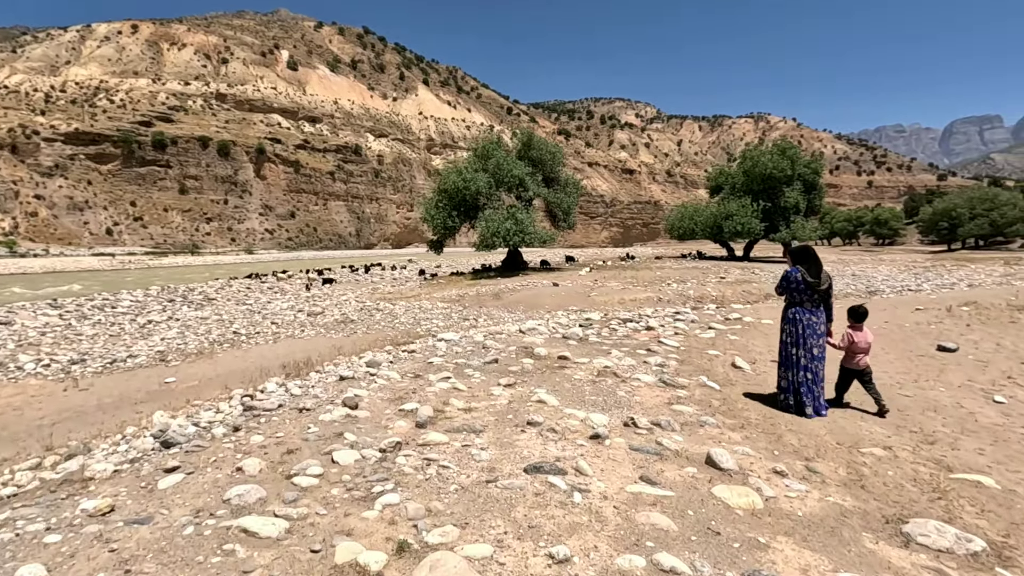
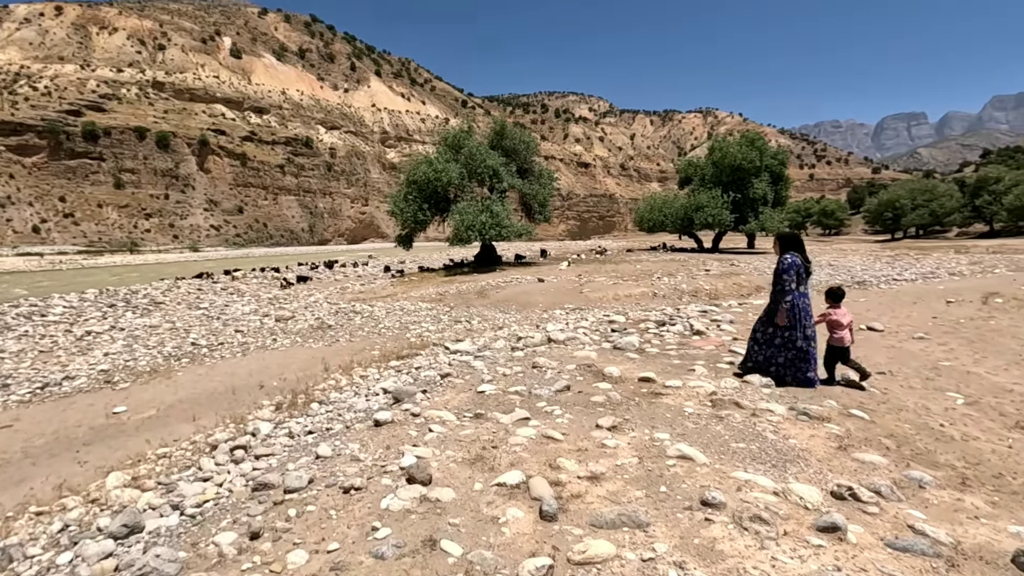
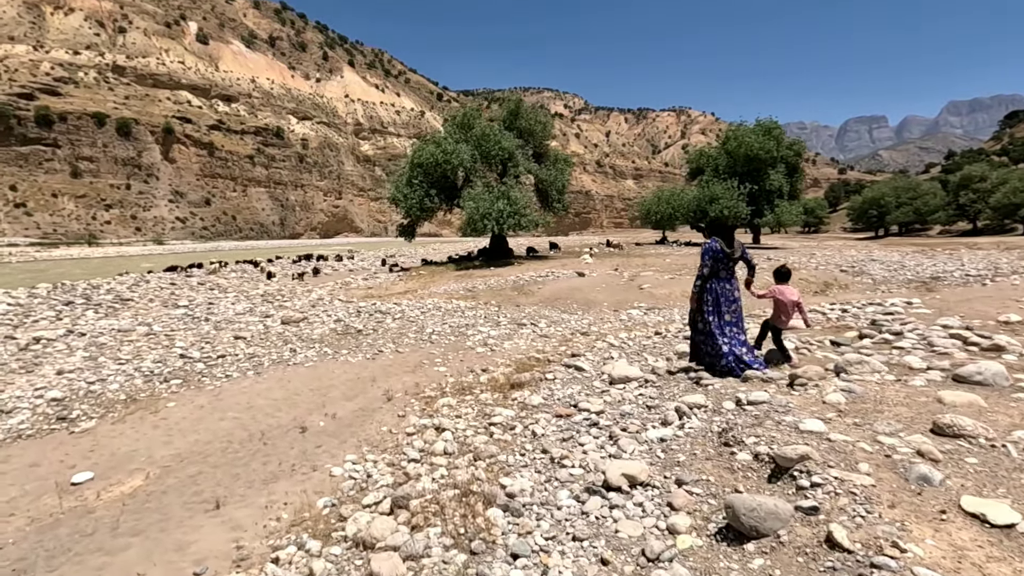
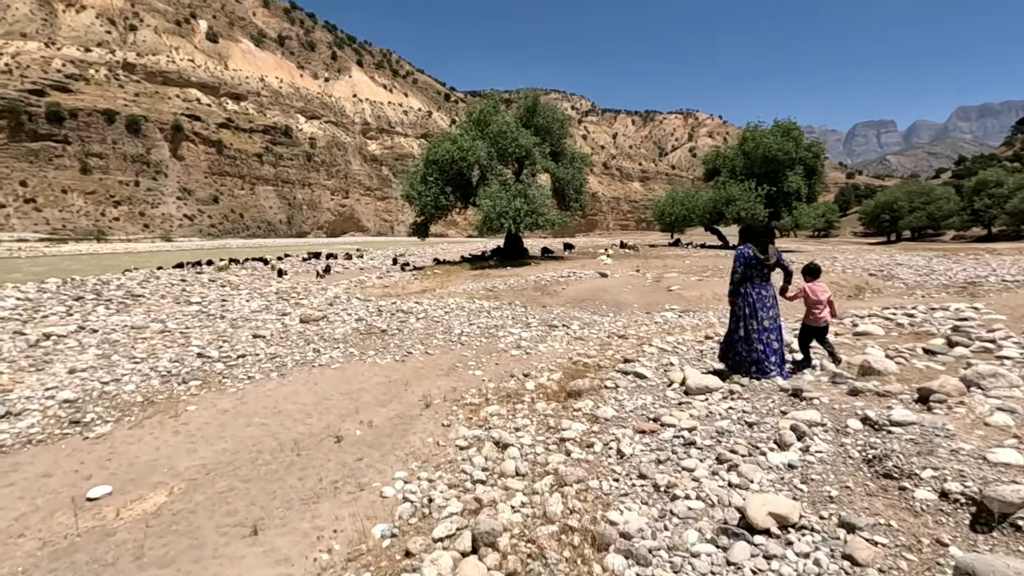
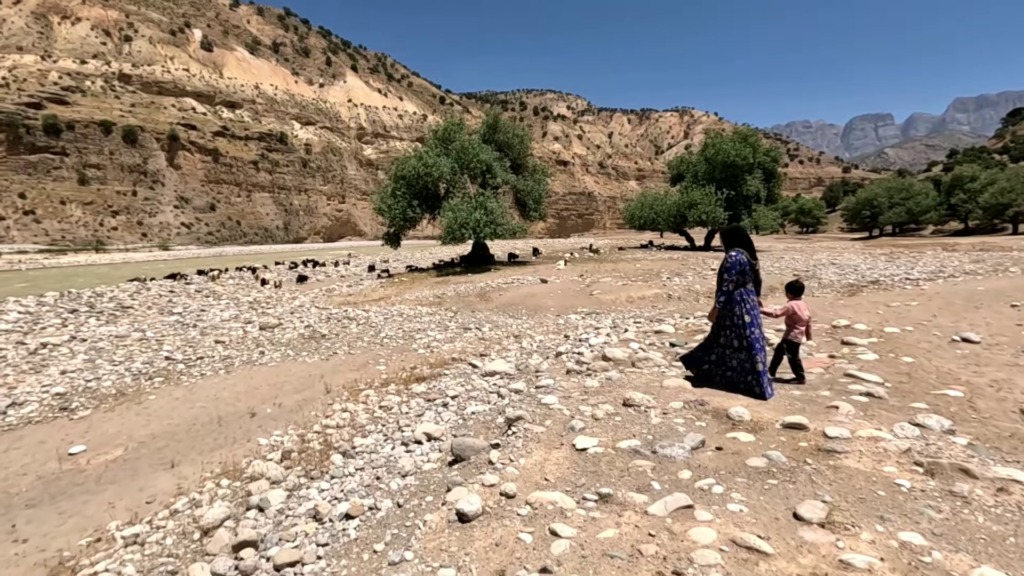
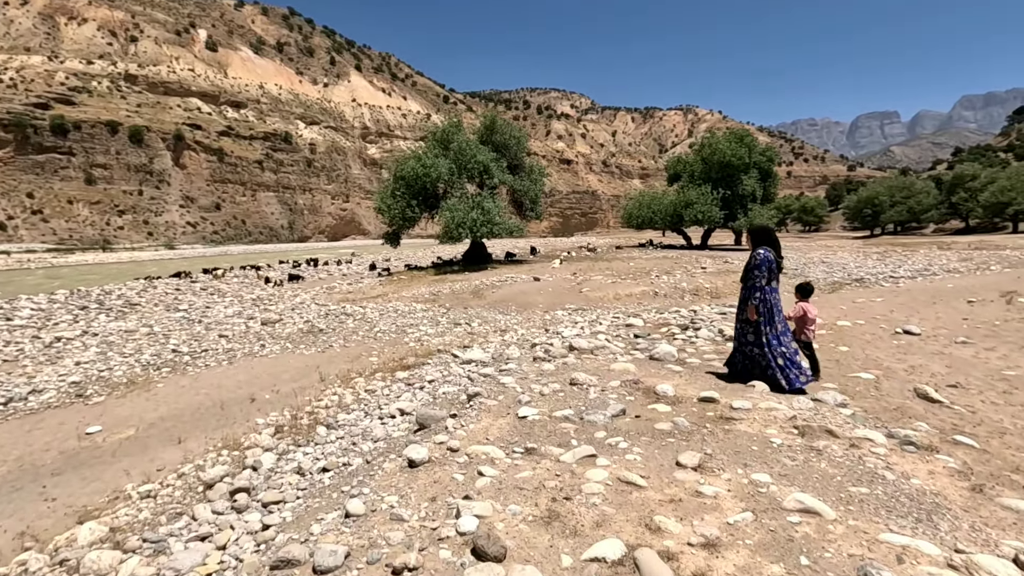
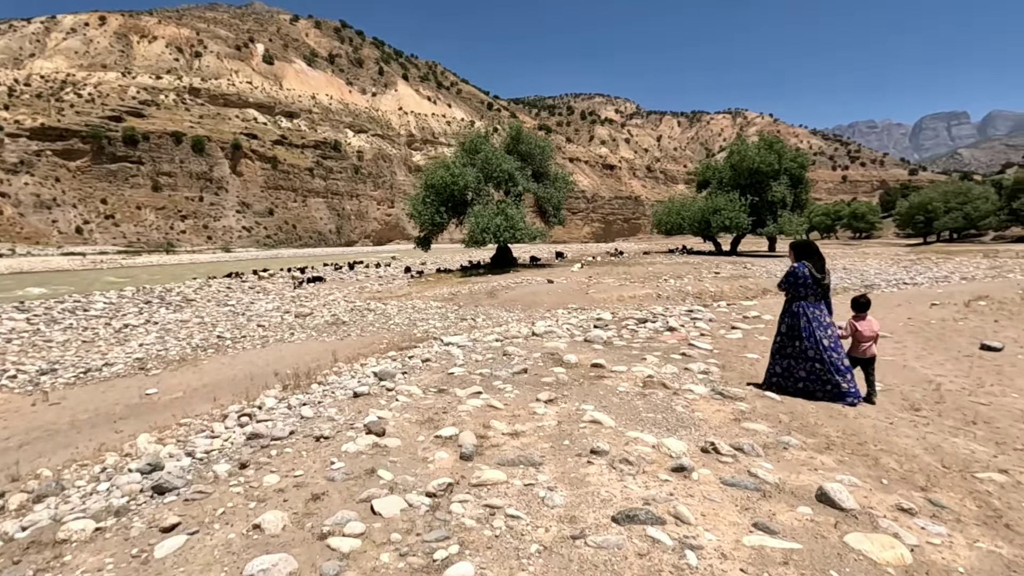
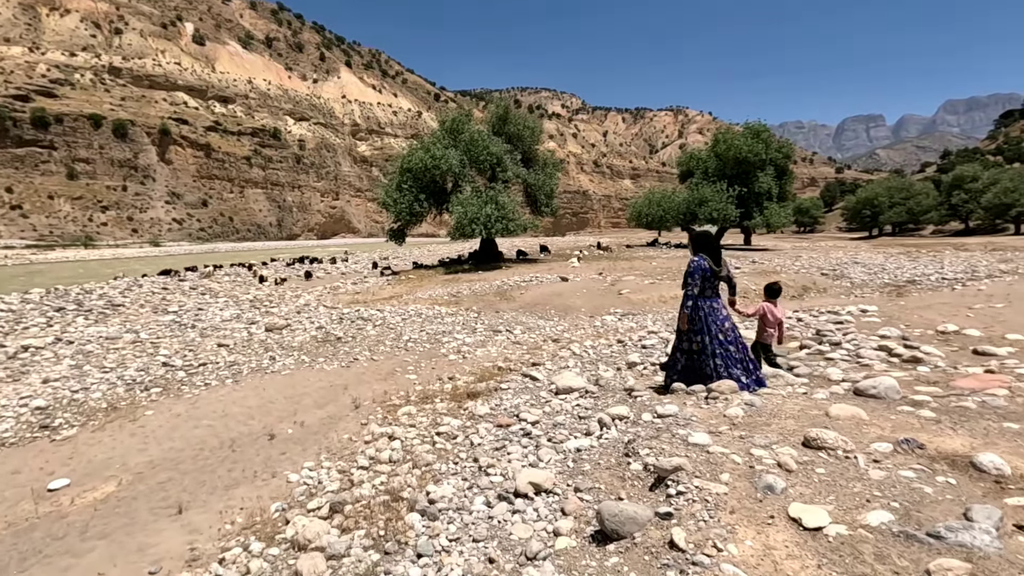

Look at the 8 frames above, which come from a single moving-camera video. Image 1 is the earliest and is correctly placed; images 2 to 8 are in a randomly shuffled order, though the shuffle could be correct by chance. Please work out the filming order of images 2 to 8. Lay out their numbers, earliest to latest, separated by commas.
7, 2, 6, 5, 8, 3, 4
